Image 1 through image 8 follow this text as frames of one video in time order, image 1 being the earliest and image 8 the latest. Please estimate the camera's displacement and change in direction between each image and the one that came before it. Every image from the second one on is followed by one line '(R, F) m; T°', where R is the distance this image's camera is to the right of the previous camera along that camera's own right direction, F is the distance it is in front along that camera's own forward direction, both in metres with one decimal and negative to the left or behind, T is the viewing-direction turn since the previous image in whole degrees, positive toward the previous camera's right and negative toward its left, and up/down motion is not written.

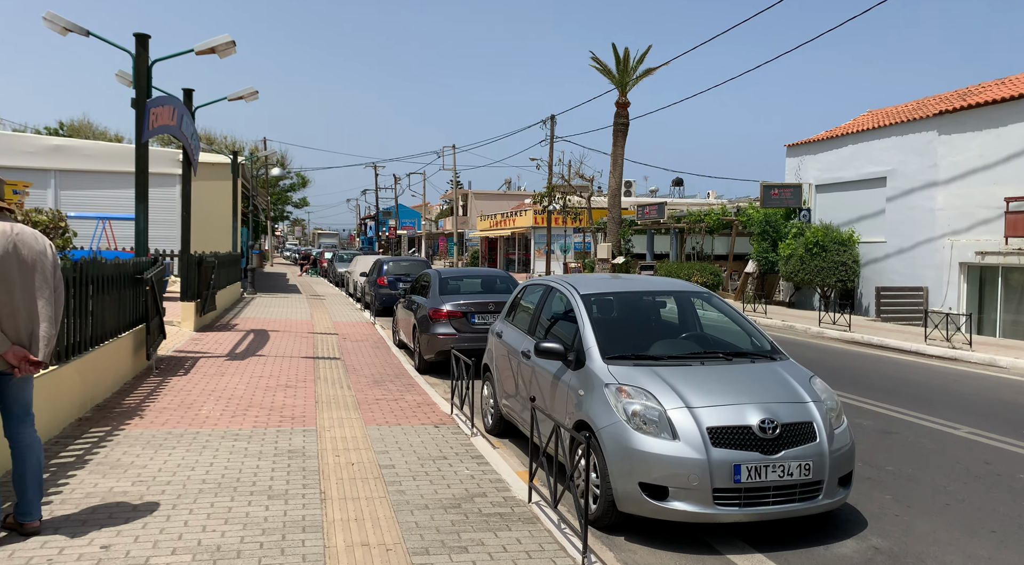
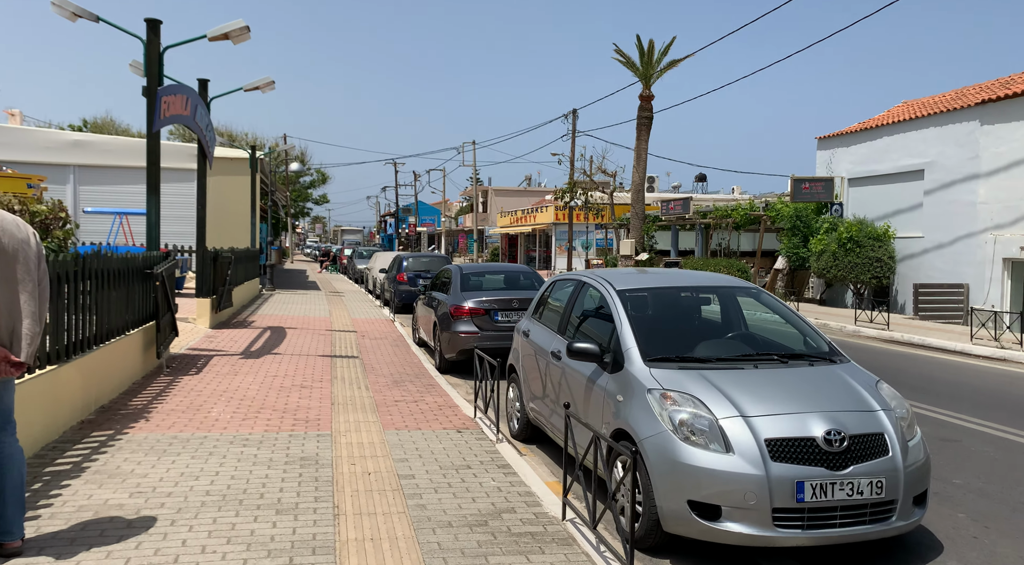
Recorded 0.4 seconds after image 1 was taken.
(-0.1, +0.5) m; -1°
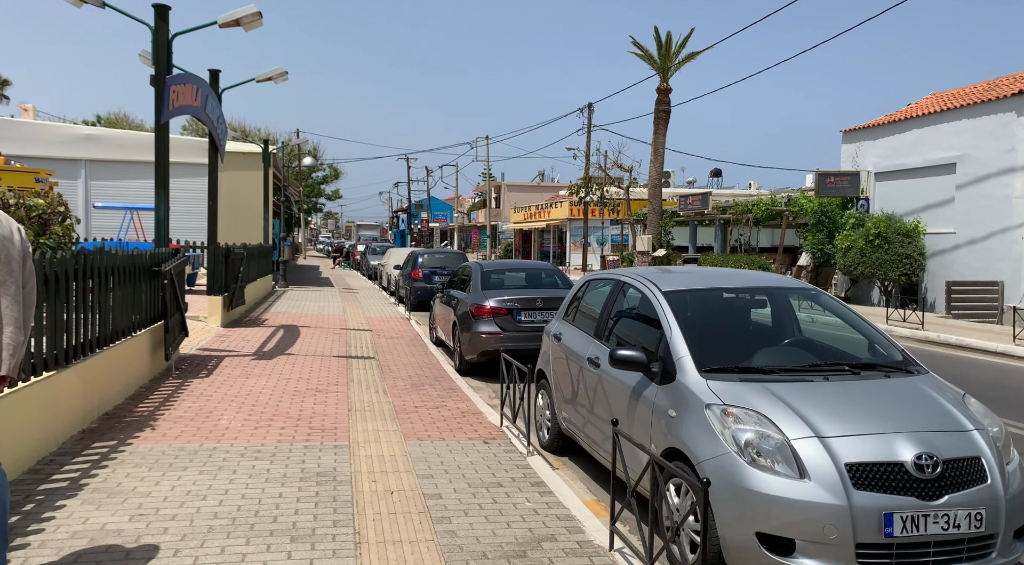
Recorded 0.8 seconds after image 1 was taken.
(-0.2, +0.5) m; -1°
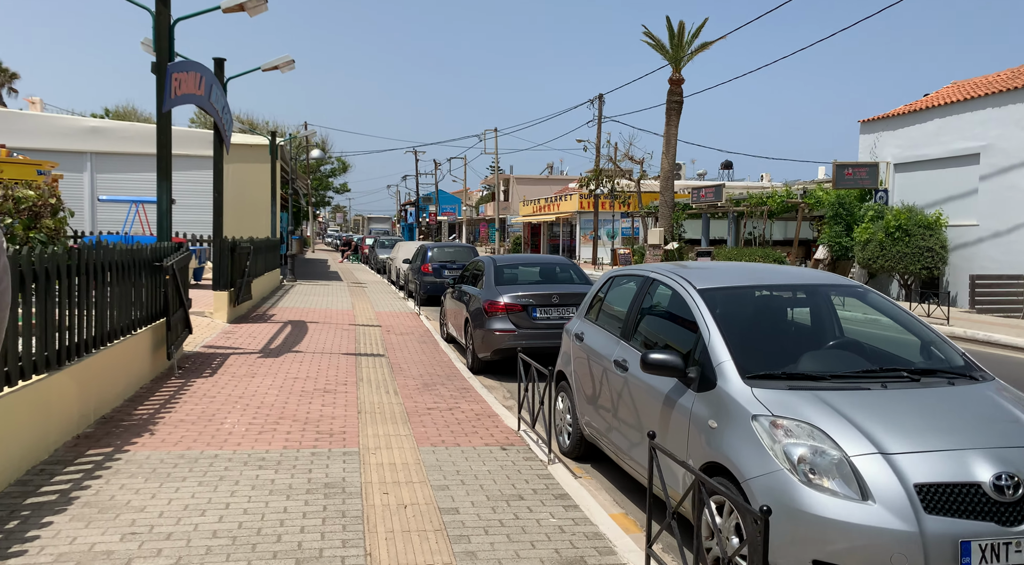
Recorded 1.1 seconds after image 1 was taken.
(-0.1, +0.4) m; -1°
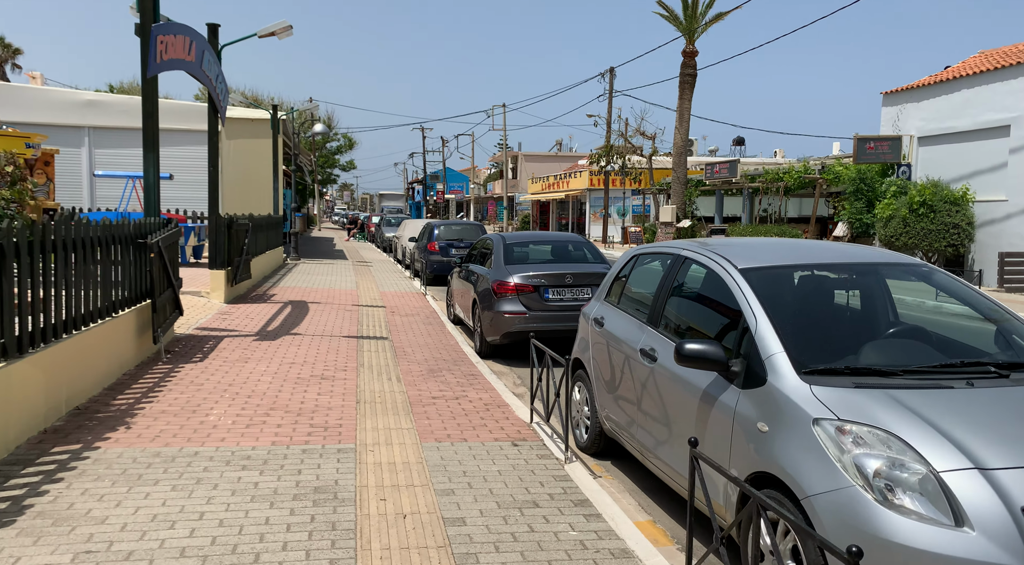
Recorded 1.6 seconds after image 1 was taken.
(0.0, +0.6) m; -1°
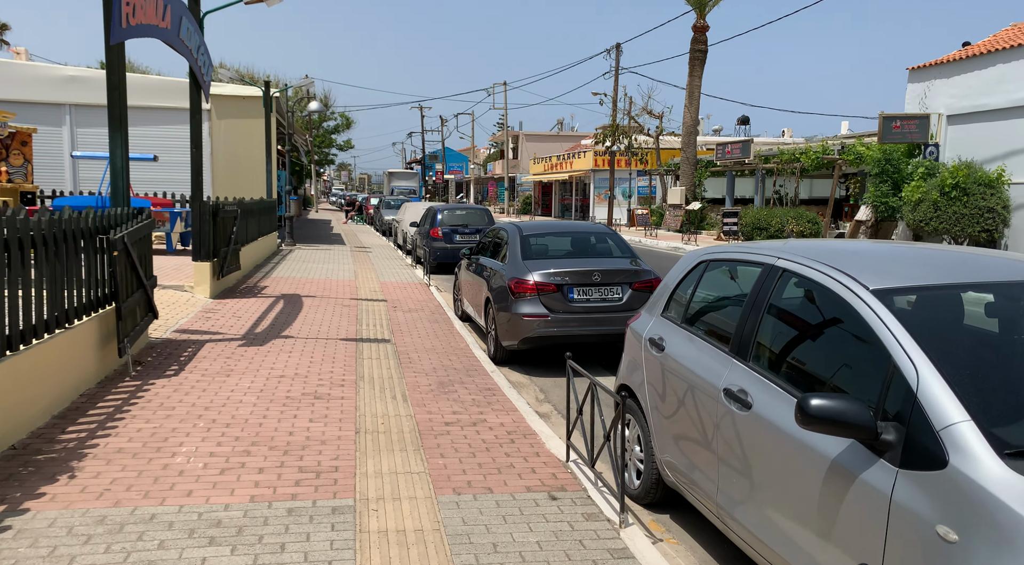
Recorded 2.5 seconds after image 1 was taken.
(-0.2, +1.1) m; 0°
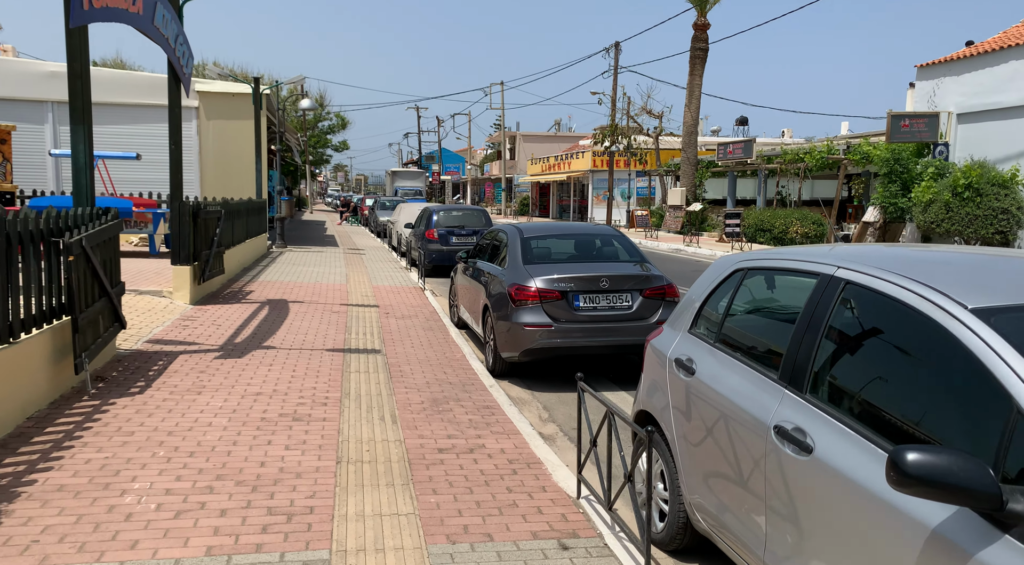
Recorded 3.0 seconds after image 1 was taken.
(0.0, +0.7) m; 0°
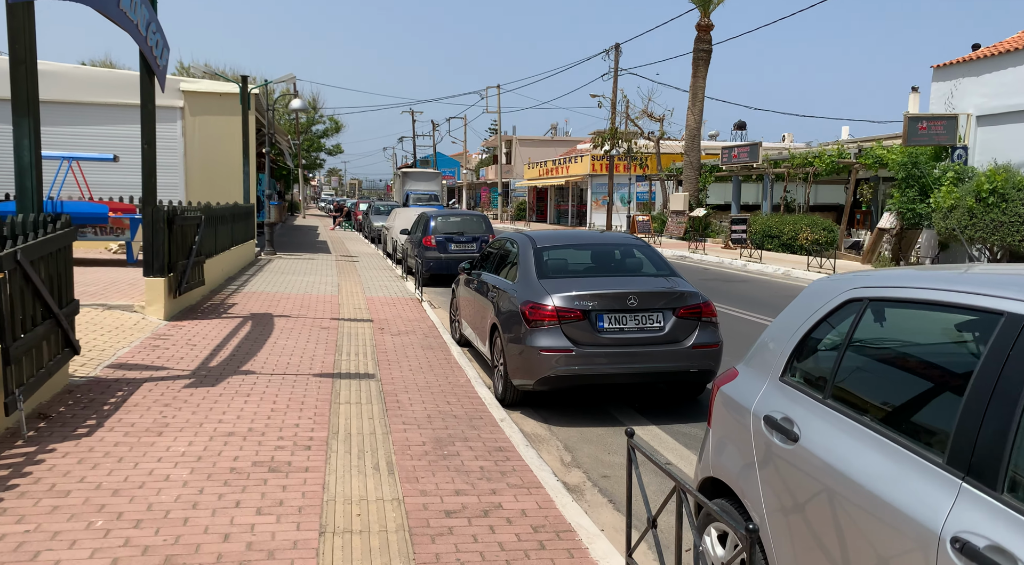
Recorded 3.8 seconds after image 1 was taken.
(-0.2, +1.0) m; 0°
